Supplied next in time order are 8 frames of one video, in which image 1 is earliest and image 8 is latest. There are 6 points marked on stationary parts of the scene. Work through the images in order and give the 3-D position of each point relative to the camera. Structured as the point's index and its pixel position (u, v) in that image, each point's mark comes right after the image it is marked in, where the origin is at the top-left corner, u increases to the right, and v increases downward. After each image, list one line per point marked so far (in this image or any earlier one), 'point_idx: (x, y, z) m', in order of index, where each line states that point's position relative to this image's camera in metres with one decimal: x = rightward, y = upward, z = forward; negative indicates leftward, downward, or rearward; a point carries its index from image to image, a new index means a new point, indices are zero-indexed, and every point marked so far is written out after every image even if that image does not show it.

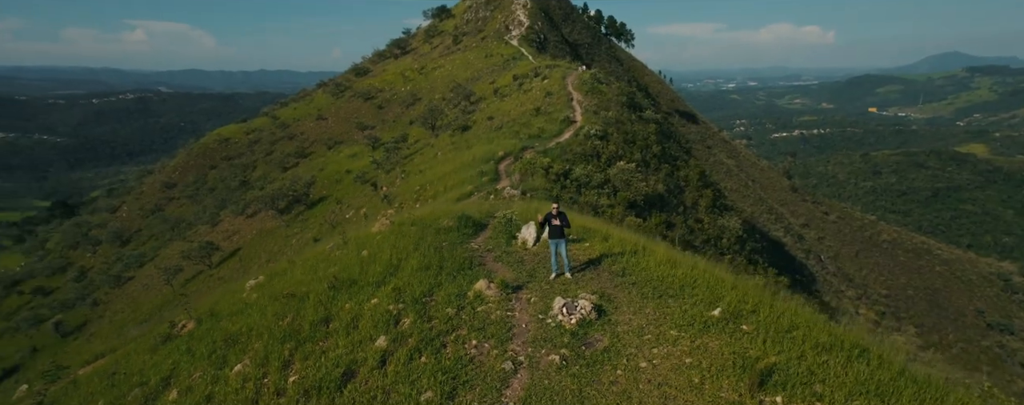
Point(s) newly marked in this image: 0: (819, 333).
0: (+3.9, -1.7, +8.1) m
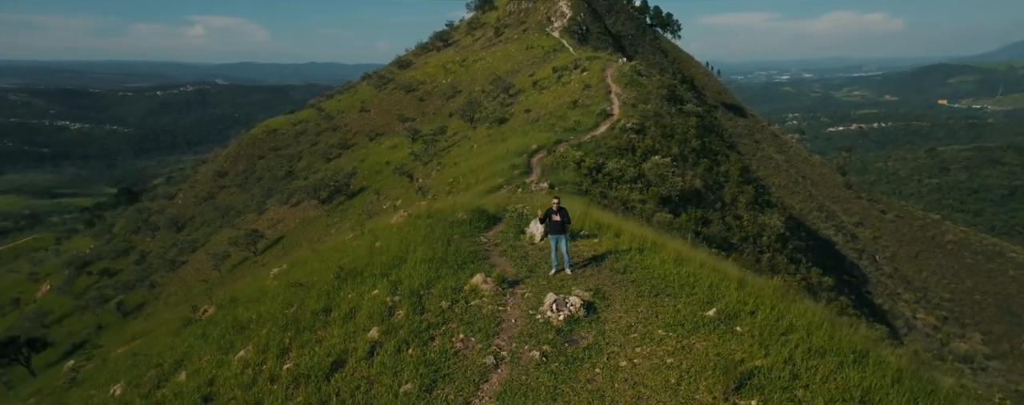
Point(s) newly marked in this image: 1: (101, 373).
0: (+3.7, -1.7, +7.9) m
1: (-7.1, -2.9, +10.8) m
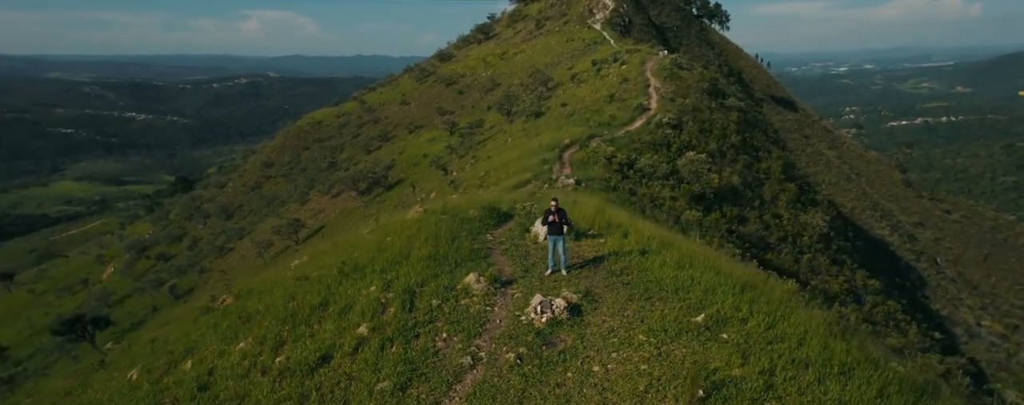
0: (+3.5, -1.8, +7.7) m
1: (-7.1, -2.8, +11.5) m
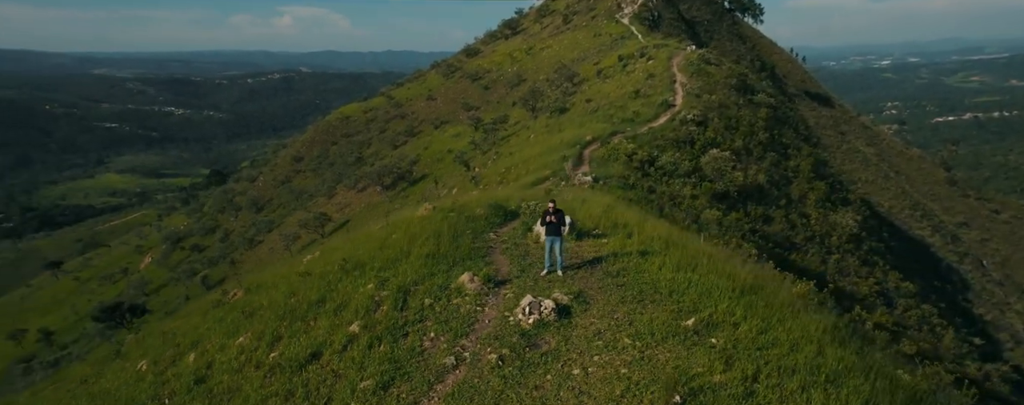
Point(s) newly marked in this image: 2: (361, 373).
0: (+3.3, -1.8, +7.5) m
1: (-7.1, -2.7, +11.9) m
2: (-1.8, -2.1, +7.7) m
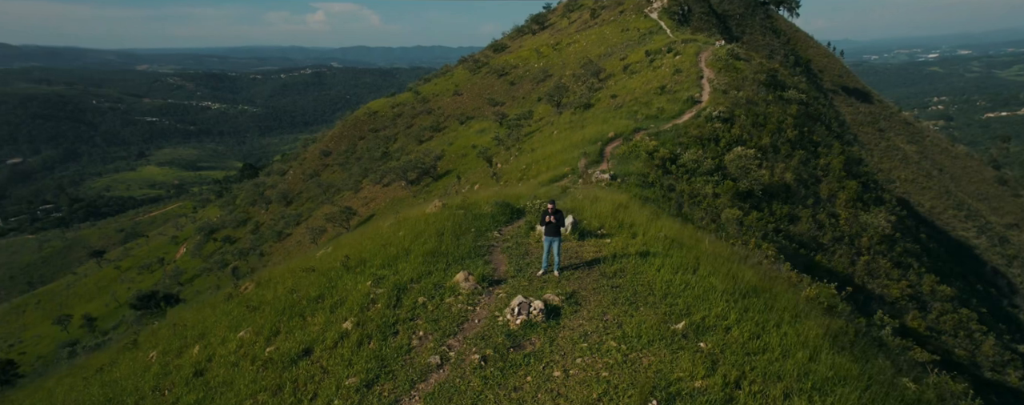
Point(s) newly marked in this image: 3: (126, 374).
0: (+3.1, -1.9, +7.3) m
1: (-7.0, -2.6, +12.3) m
2: (-2.0, -2.1, +7.9) m
3: (-6.3, -2.8, +10.3) m
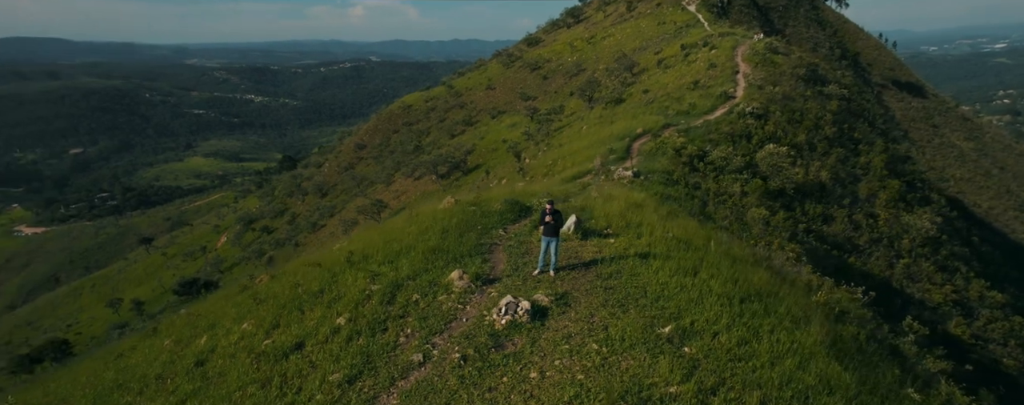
0: (+2.8, -2.0, +7.1) m
1: (-6.9, -2.5, +12.8) m
2: (-2.3, -2.1, +8.0) m
3: (-6.4, -2.7, +10.8) m
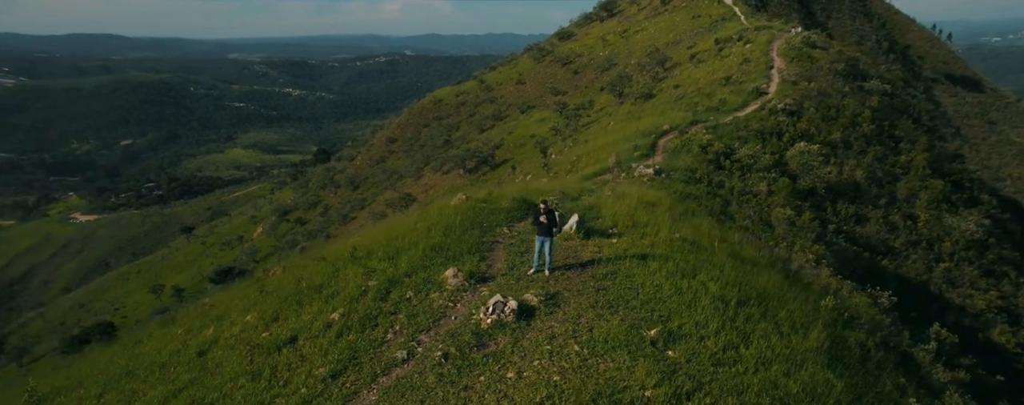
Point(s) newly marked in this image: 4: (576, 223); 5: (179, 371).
0: (+2.5, -2.0, +7.0) m
1: (-6.8, -2.3, +13.2) m
2: (-2.5, -2.0, +8.2) m
3: (-6.4, -2.6, +11.2) m
4: (+1.2, -0.4, +11.9) m
5: (-4.9, -2.5, +9.3) m
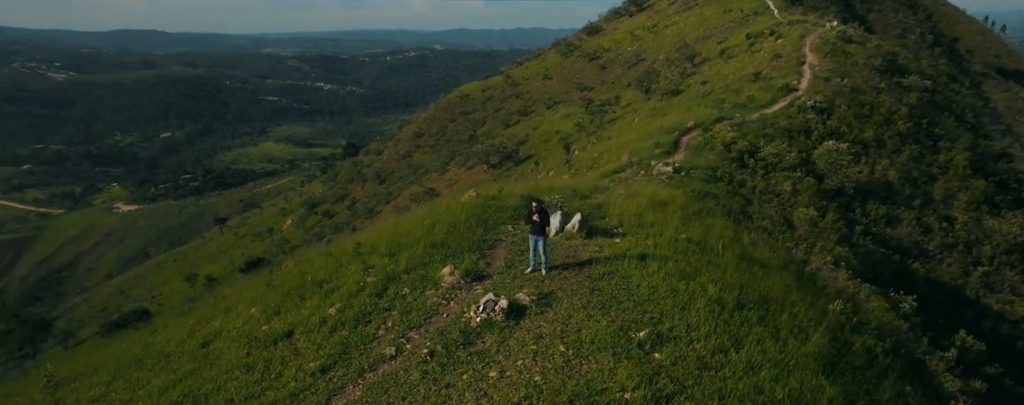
0: (+2.3, -2.0, +6.8) m
1: (-6.7, -2.2, +13.6) m
2: (-2.6, -2.0, +8.3) m
3: (-6.4, -2.5, +11.5) m
4: (+1.3, -0.4, +11.8) m
5: (-5.0, -2.4, +9.5) m
